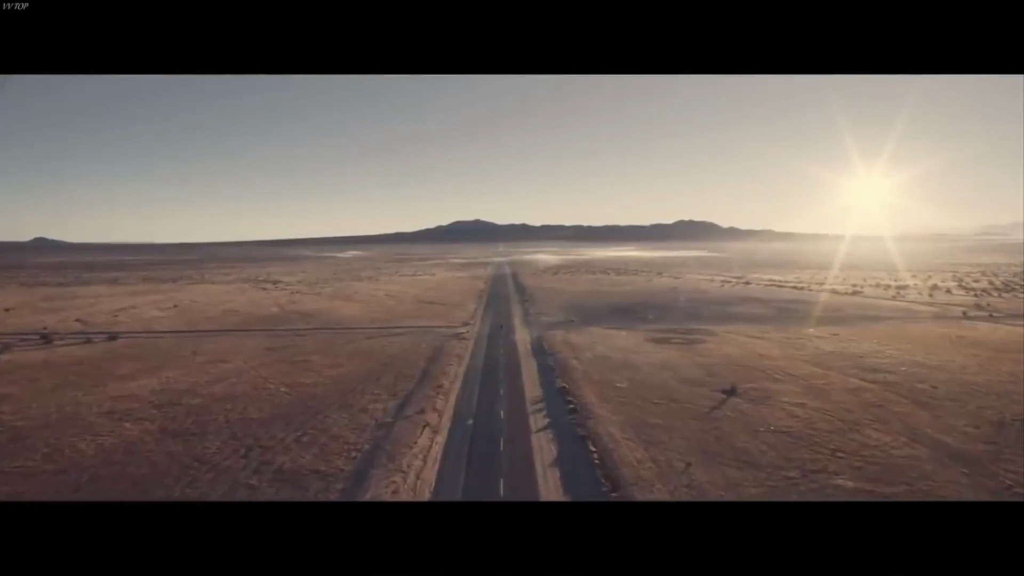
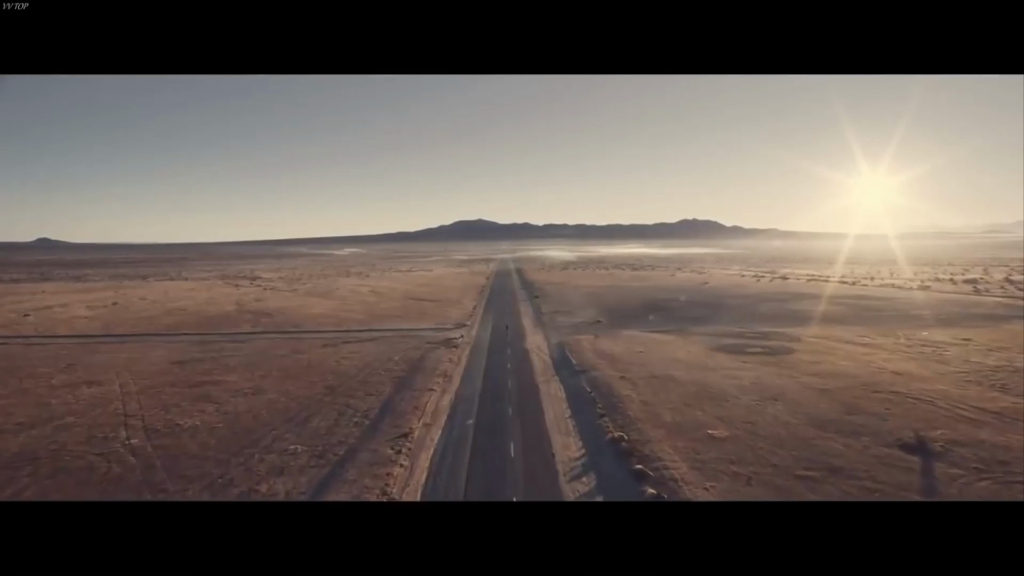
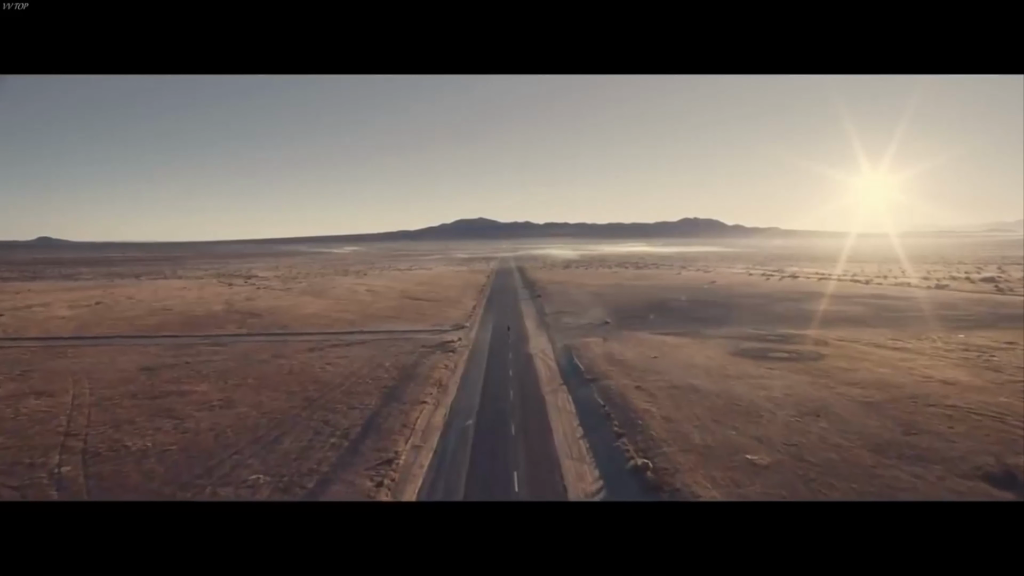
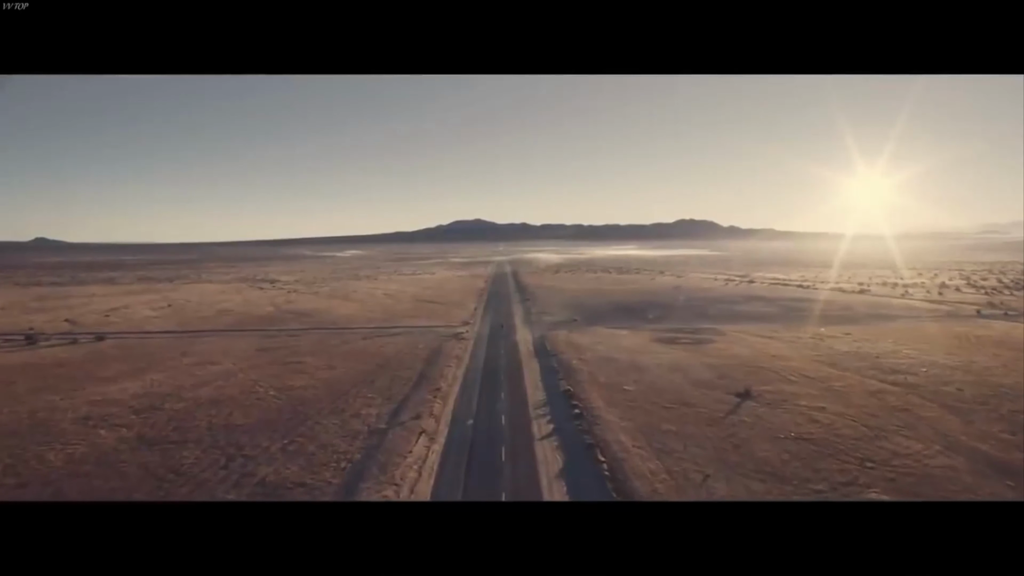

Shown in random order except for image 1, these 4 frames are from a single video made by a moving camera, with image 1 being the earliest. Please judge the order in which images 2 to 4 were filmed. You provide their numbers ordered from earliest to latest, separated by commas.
4, 2, 3
